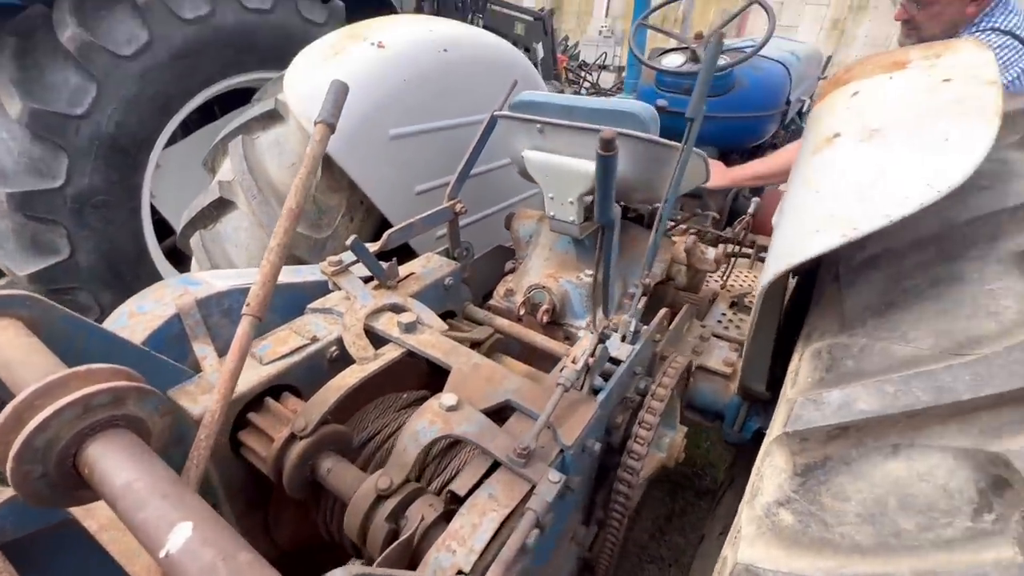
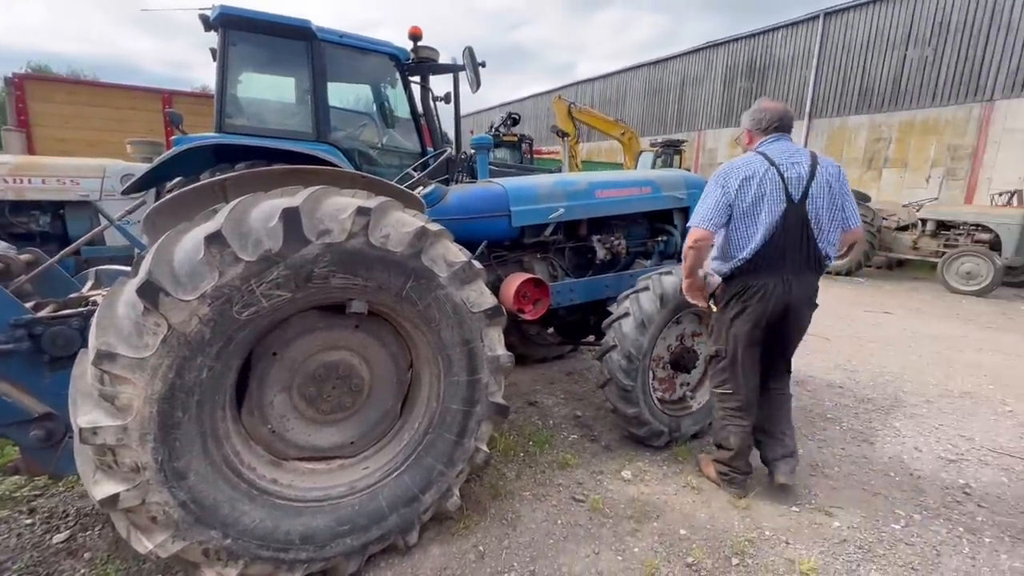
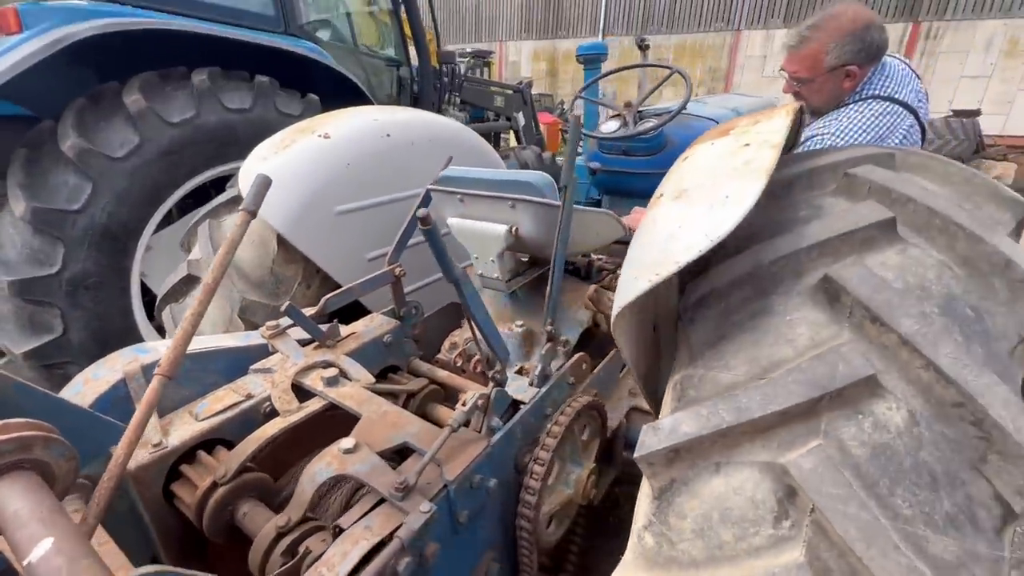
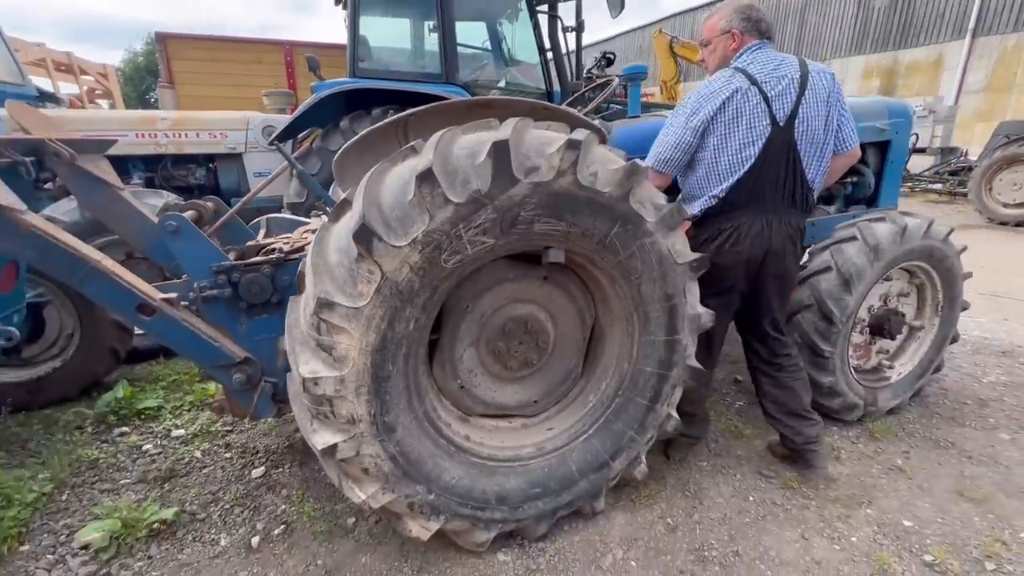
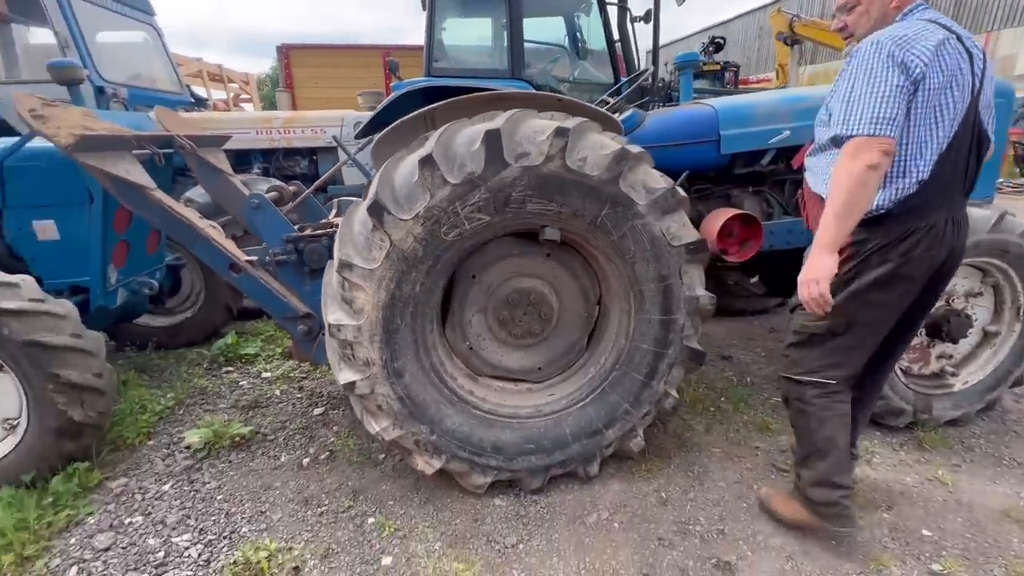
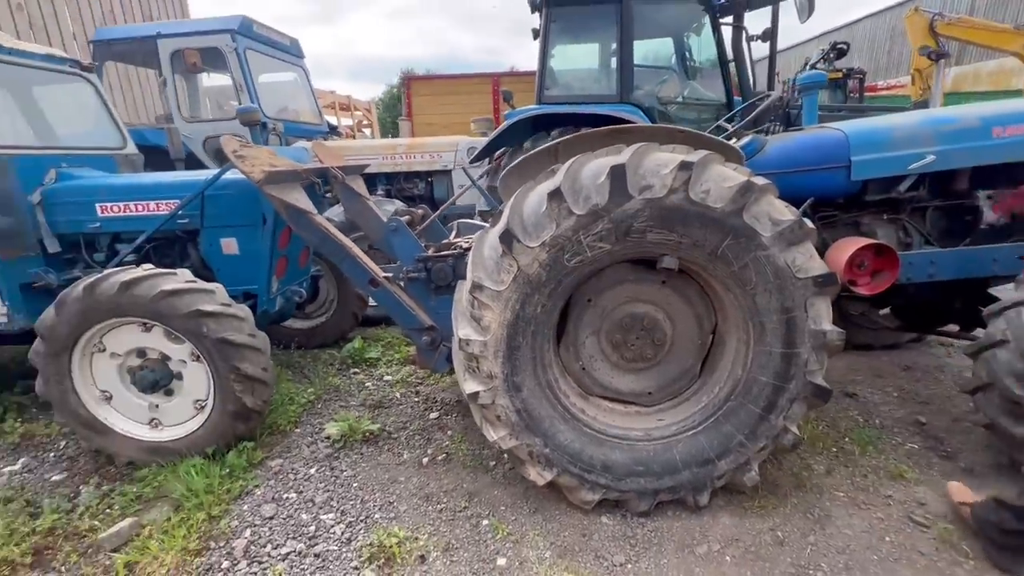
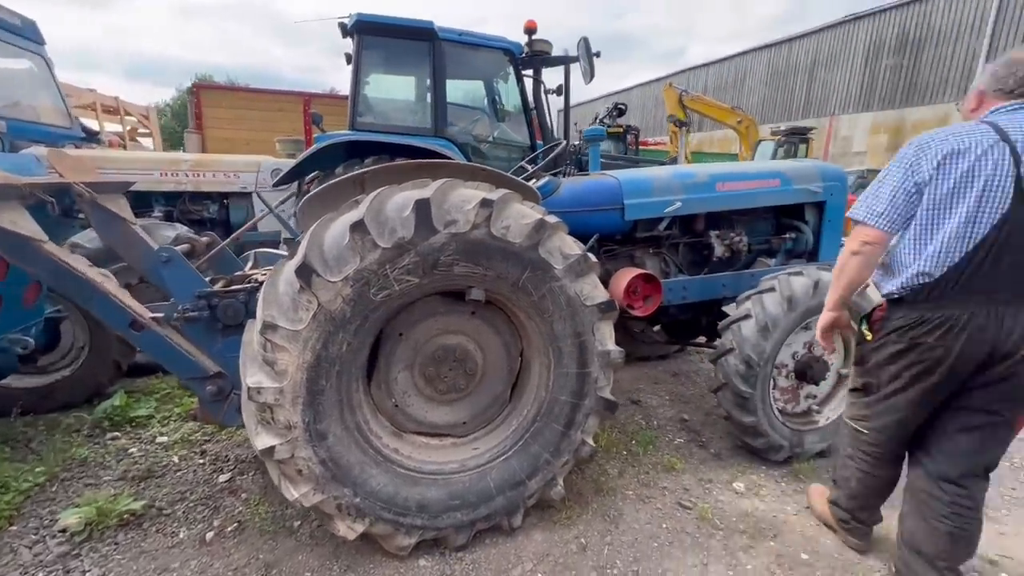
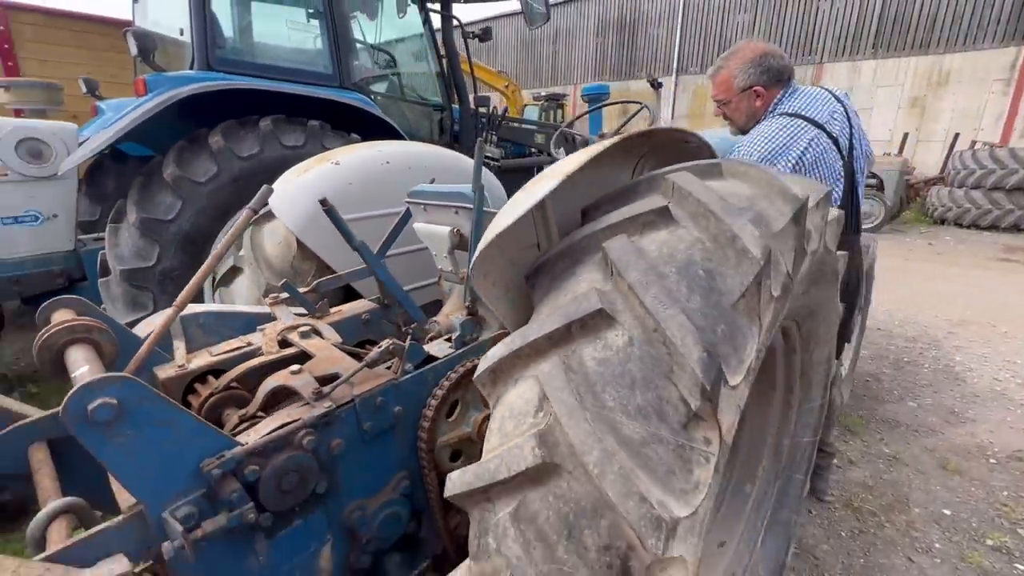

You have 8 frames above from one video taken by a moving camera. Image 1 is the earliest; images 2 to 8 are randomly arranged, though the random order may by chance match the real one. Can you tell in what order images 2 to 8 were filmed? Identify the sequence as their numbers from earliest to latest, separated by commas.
3, 8, 4, 5, 6, 7, 2
